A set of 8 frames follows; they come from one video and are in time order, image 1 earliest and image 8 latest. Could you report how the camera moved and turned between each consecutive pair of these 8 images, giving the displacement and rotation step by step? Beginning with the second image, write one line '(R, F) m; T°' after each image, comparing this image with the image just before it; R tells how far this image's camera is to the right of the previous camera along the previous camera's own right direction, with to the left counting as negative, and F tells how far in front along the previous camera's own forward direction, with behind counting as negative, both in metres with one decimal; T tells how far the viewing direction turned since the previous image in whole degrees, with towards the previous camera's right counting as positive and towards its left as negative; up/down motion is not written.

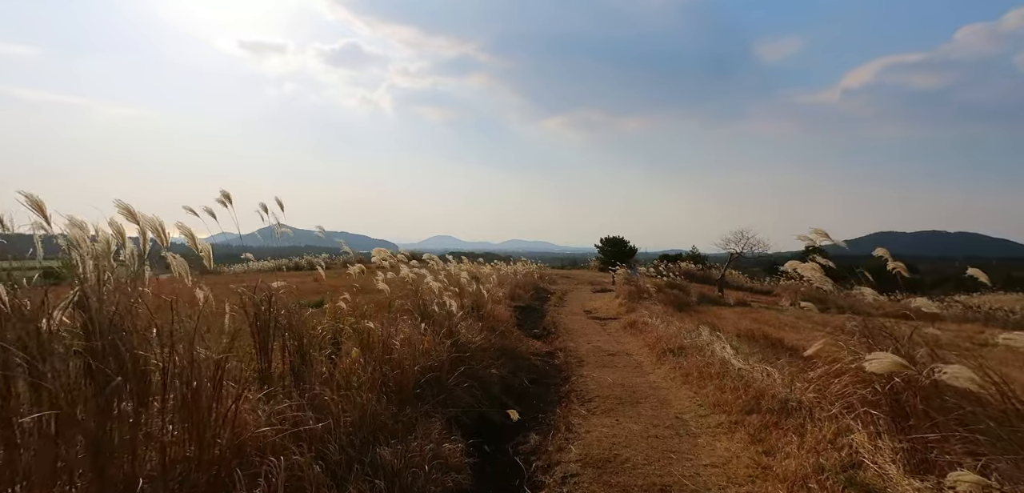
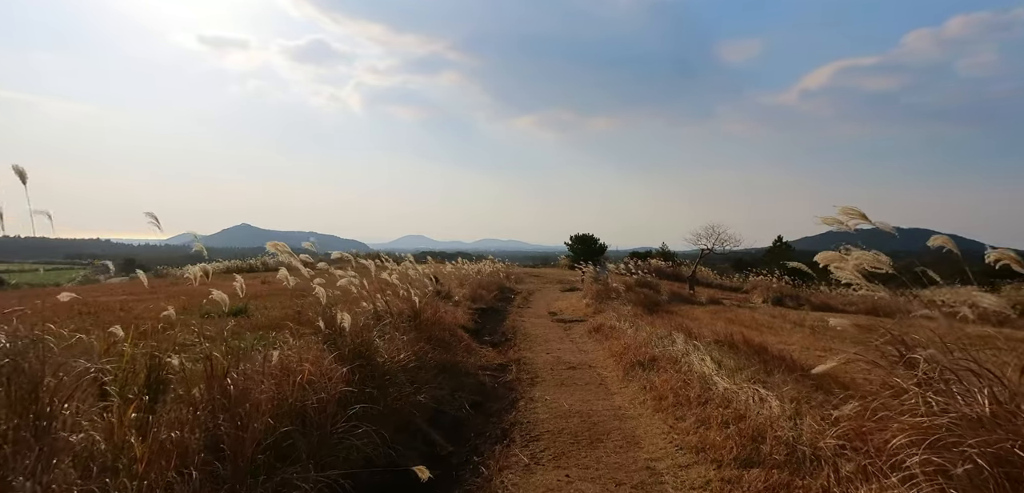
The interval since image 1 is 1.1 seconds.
(+0.4, +1.3) m; +3°
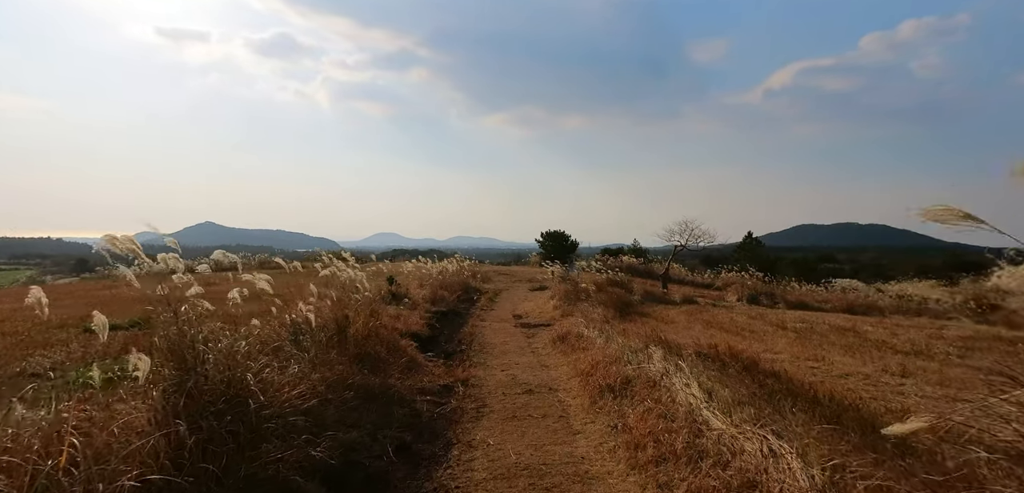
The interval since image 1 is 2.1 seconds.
(+0.3, +1.3) m; +3°
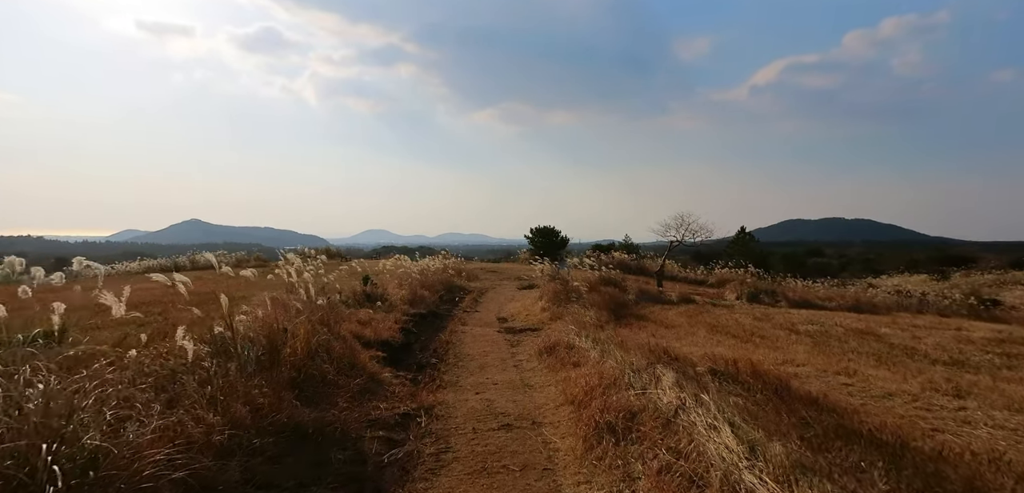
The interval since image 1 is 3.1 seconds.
(+0.2, +1.3) m; +1°
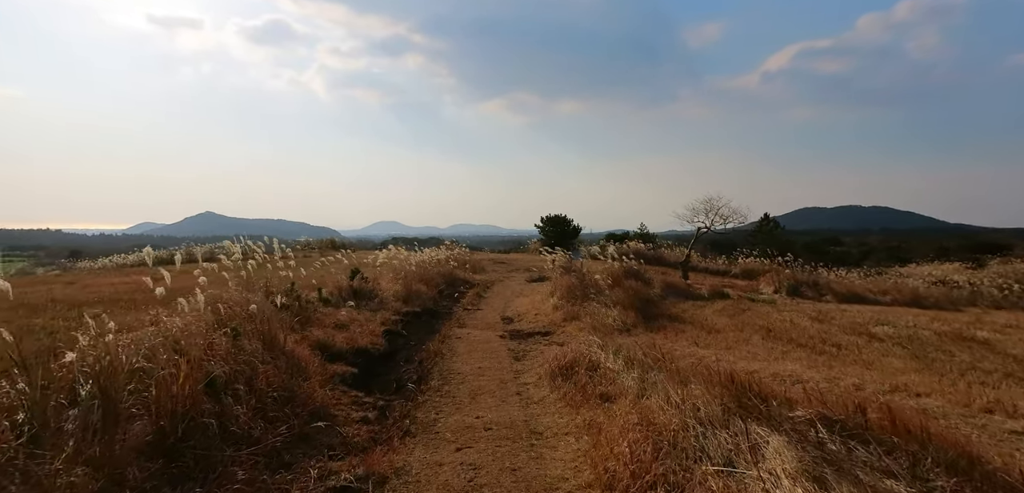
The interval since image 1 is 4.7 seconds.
(+0.1, +2.1) m; -1°
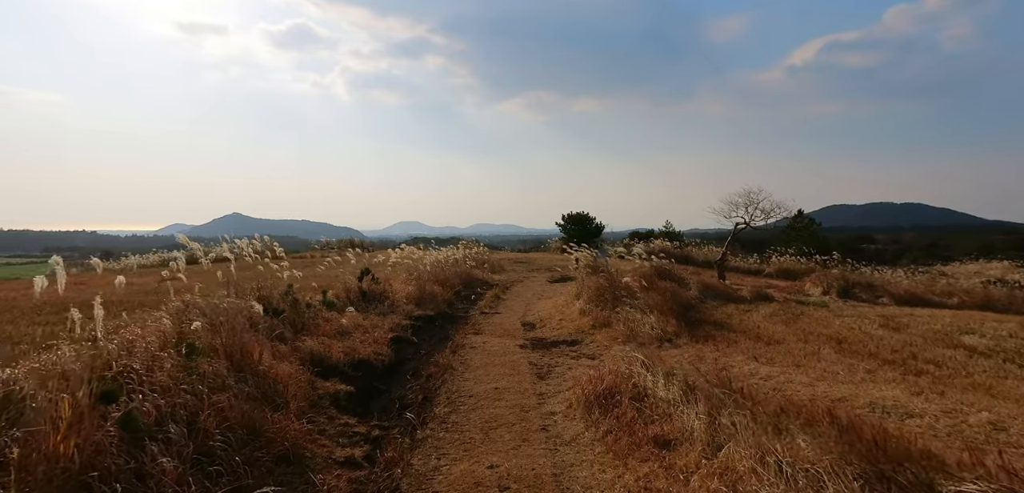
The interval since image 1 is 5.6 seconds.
(0.0, +1.2) m; -2°
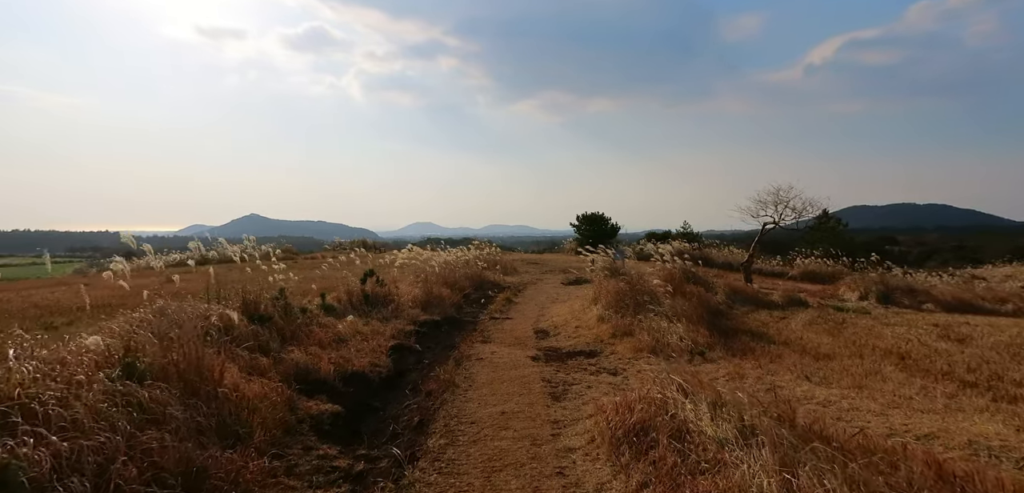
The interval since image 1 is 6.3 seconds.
(0.0, +0.9) m; -2°
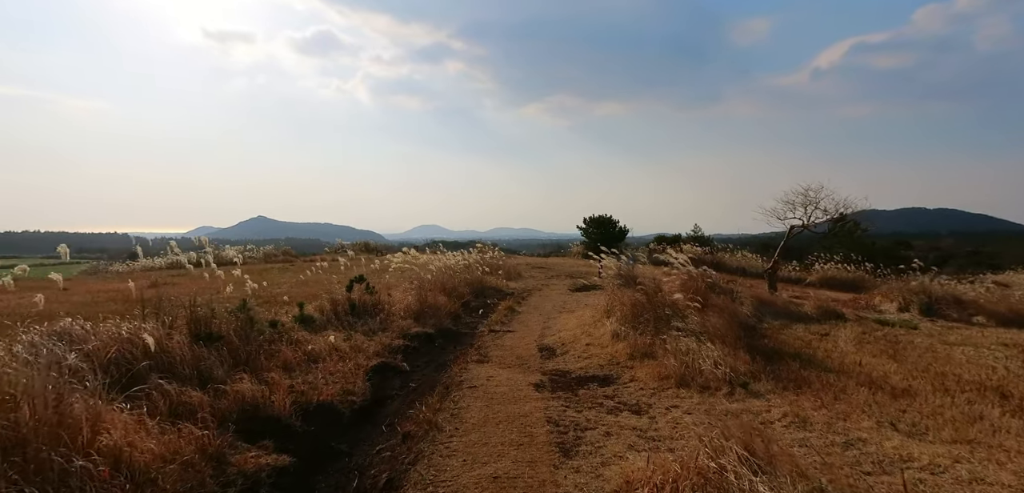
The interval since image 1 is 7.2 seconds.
(+0.1, +1.2) m; -1°
